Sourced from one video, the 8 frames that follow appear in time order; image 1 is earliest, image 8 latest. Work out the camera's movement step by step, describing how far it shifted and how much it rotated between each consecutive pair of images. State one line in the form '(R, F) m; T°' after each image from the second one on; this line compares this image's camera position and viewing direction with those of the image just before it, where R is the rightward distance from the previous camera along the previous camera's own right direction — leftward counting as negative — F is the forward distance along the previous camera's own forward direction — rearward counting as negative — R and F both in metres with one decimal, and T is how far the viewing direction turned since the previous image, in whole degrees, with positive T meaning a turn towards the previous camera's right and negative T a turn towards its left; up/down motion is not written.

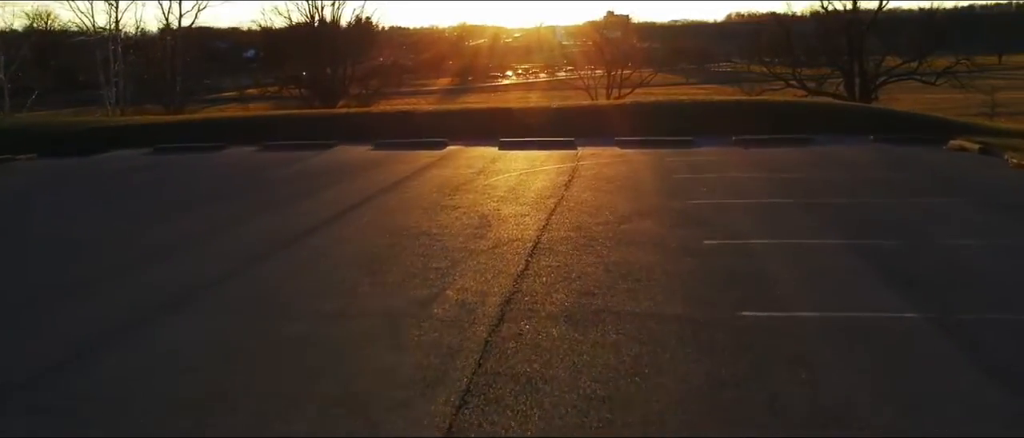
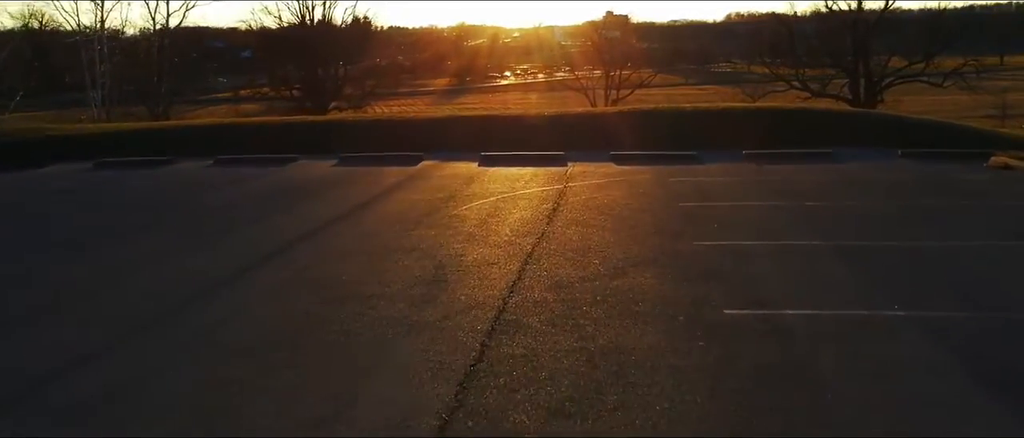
(+0.2, +1.6) m; 0°
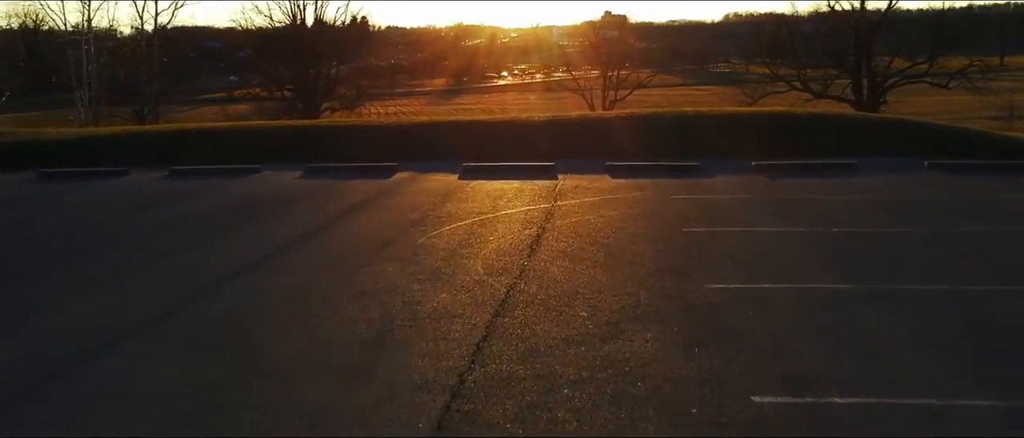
(+0.2, +1.2) m; 0°
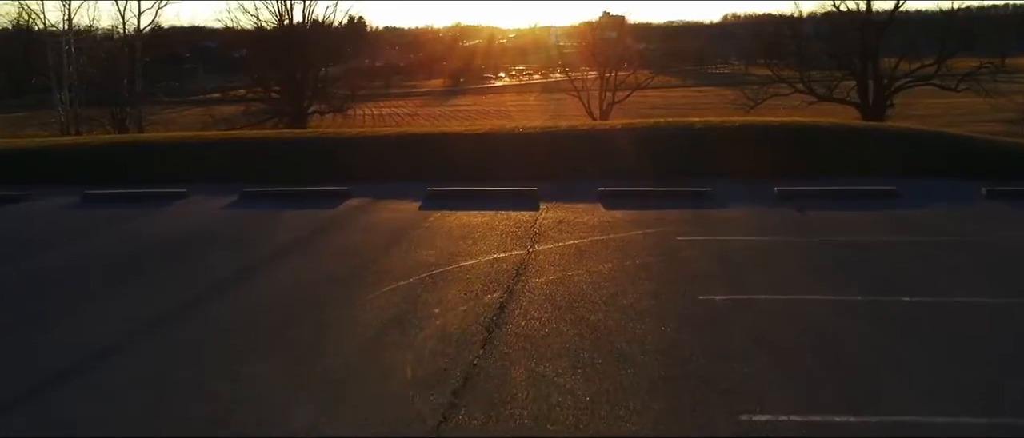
(+0.2, +1.9) m; 0°
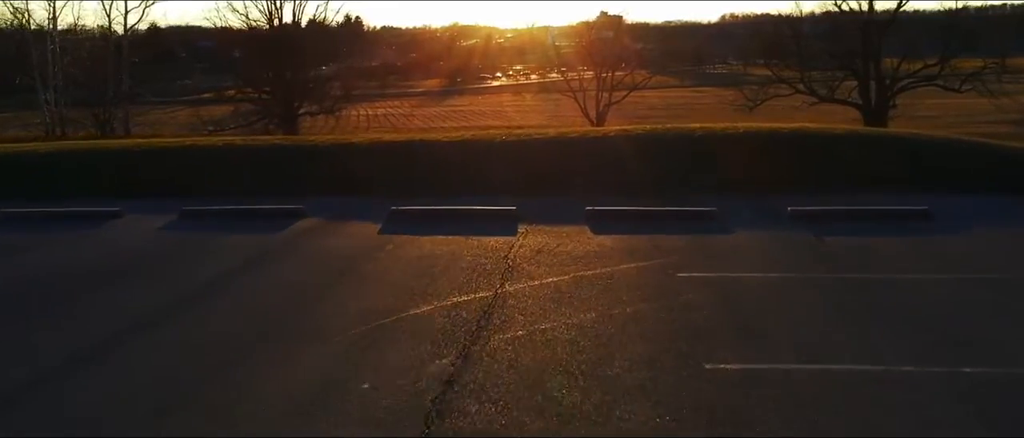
(+0.2, +1.2) m; 0°
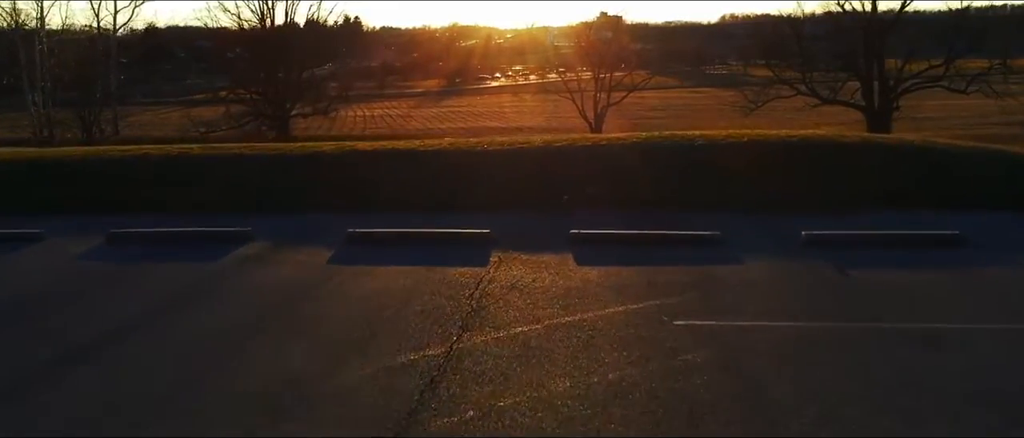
(+0.2, +1.1) m; 0°
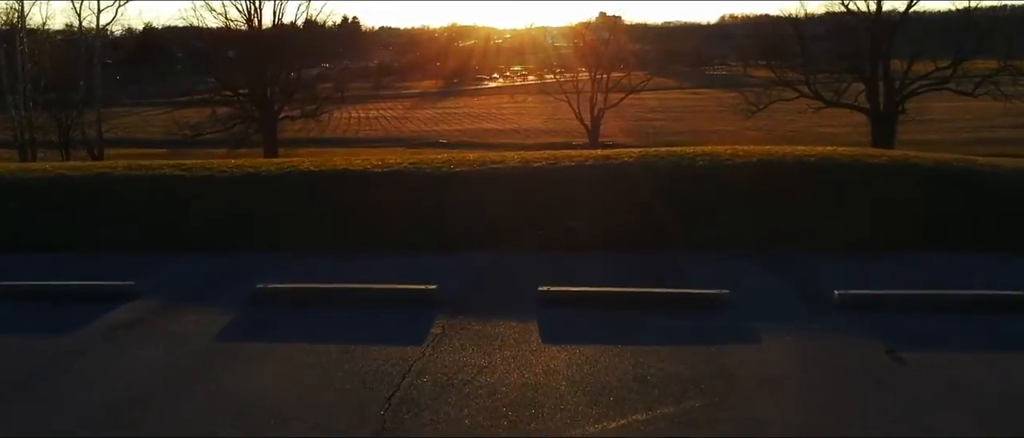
(+0.3, +1.6) m; 0°
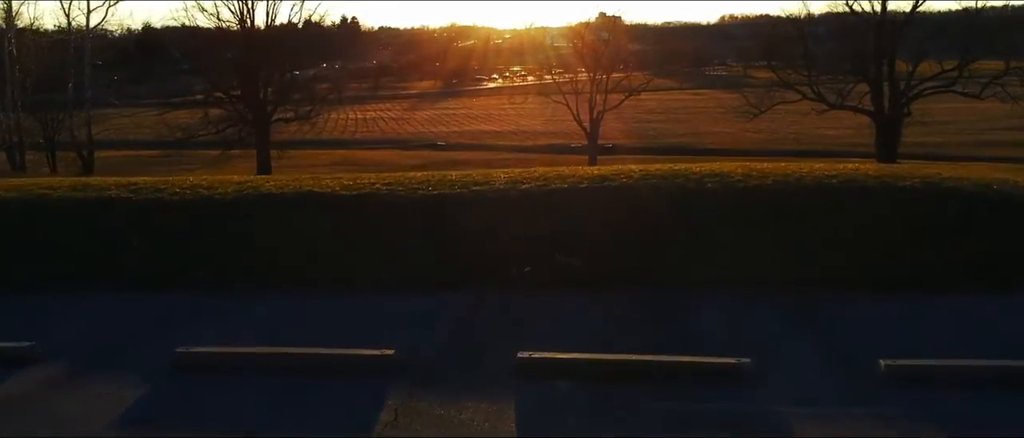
(+0.1, +1.0) m; 0°
